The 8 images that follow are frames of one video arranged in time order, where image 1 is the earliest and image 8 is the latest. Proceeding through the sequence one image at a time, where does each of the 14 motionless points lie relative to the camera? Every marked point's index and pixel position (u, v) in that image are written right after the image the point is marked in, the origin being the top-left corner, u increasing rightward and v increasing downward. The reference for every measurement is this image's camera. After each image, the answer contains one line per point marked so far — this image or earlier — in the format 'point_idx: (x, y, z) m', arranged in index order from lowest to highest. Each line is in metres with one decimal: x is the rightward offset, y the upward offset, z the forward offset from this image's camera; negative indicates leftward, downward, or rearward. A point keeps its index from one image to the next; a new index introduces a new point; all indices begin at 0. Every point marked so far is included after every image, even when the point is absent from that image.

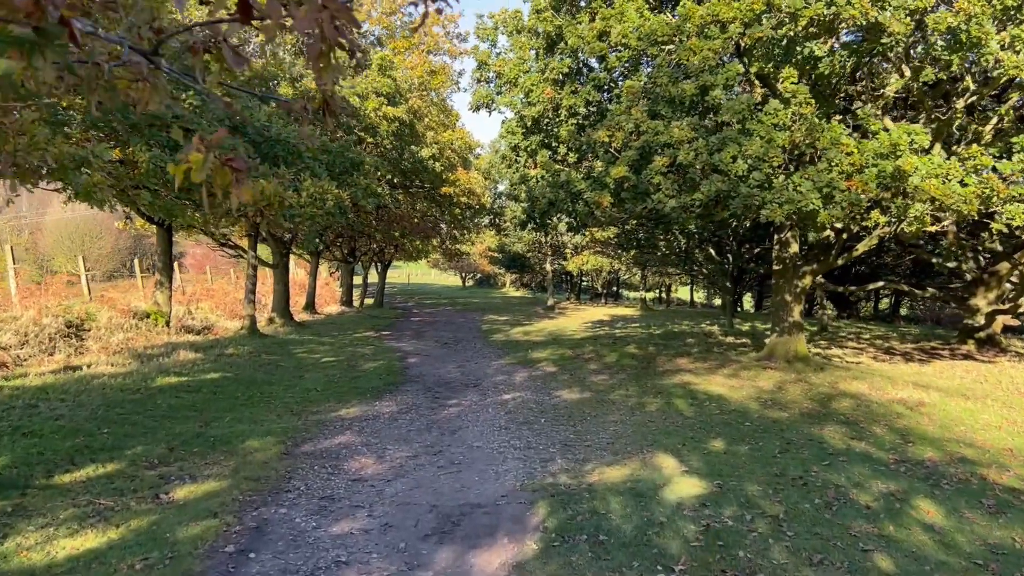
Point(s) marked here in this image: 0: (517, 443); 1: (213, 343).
0: (0.0, -1.4, +7.2) m
1: (-4.8, -0.9, +13.2) m
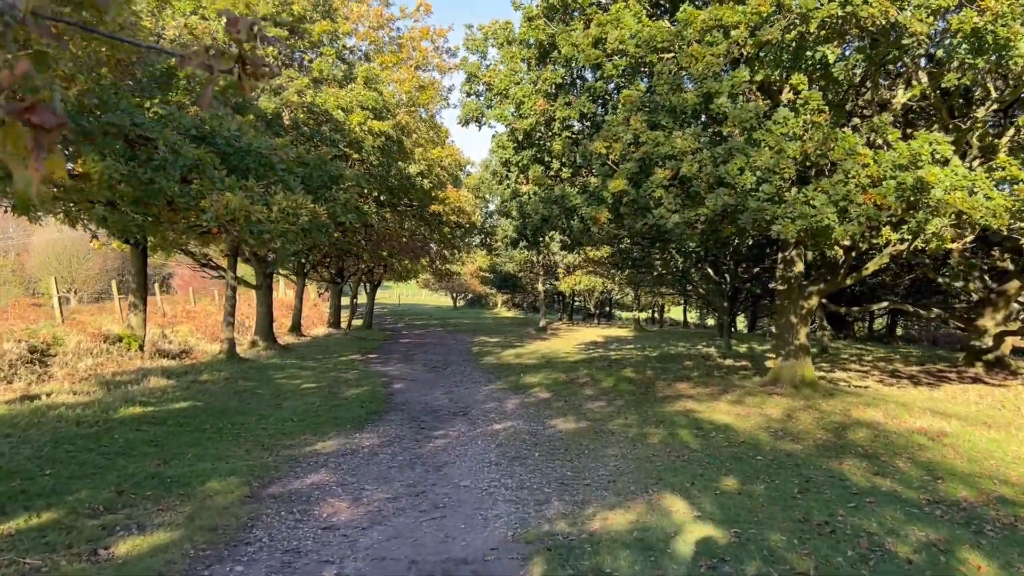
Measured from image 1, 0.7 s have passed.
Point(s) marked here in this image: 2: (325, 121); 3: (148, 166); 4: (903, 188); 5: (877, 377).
0: (0.0, -1.5, +6.5) m
1: (-4.9, -1.2, +12.5) m
2: (-2.9, +2.6, +13.0) m
3: (-2.7, +0.9, +6.2) m
4: (+3.4, +0.9, +7.1) m
5: (+6.8, -1.7, +15.3) m
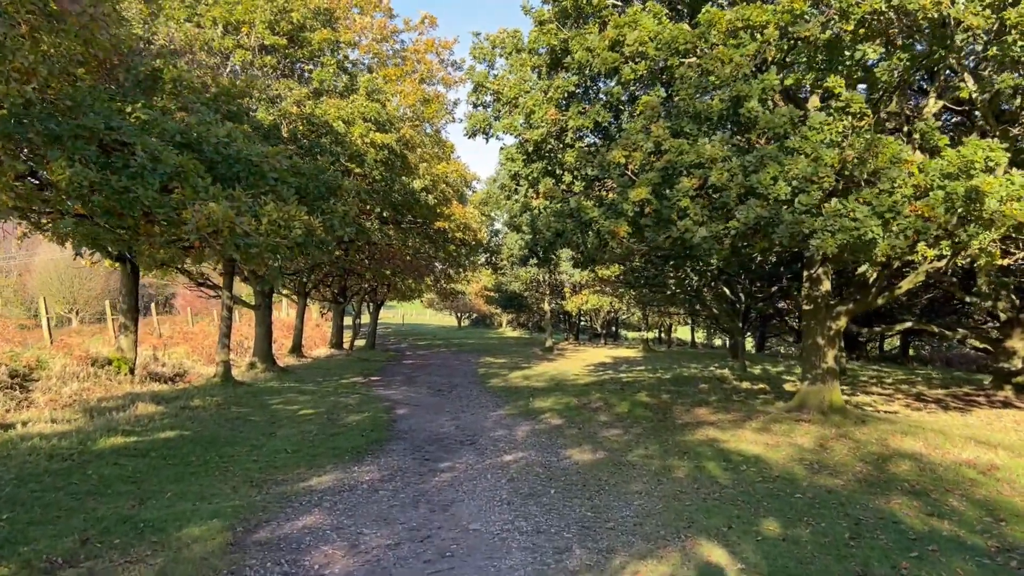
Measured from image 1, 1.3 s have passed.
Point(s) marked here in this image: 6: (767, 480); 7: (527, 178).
0: (+0.1, -1.7, +5.8) m
1: (-4.8, -1.5, +11.8) m
2: (-2.8, +2.3, +12.4) m
3: (-2.6, +0.8, +5.6) m
4: (+3.5, +0.7, +6.5) m
5: (+7.0, -2.0, +14.6) m
6: (+2.2, -1.7, +7.1) m
7: (+0.2, +1.5, +11.4) m
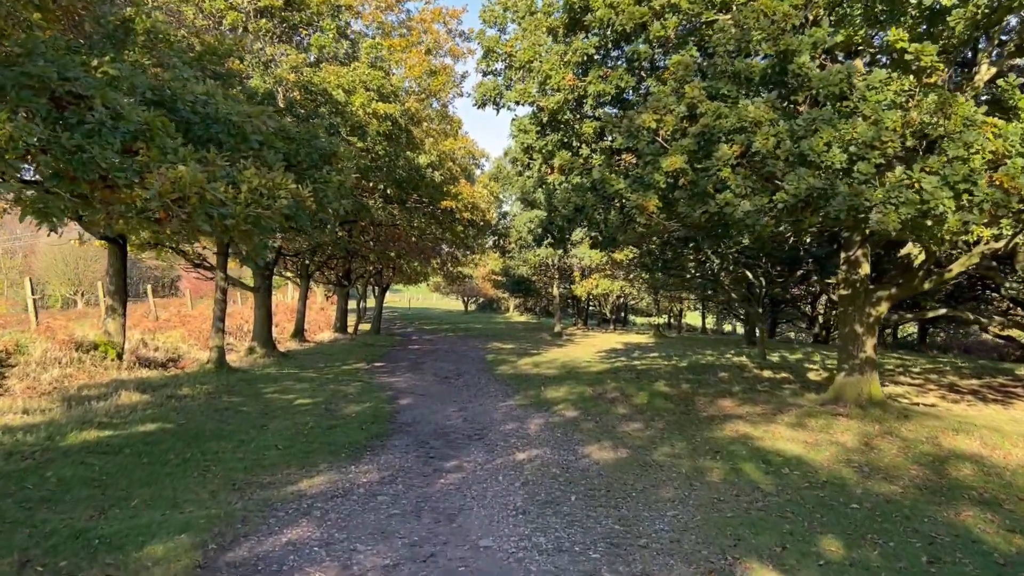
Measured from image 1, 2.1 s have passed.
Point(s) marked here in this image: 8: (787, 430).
0: (+0.2, -1.5, +5.0) m
1: (-4.6, -1.3, +11.1) m
2: (-2.6, +2.6, +11.6) m
3: (-2.5, +0.9, +4.7) m
4: (+3.6, +0.8, +5.6) m
5: (+7.1, -1.7, +13.7) m
6: (+2.3, -1.5, +6.3) m
7: (+0.4, +1.8, +10.5) m
8: (+3.0, -1.6, +9.0) m
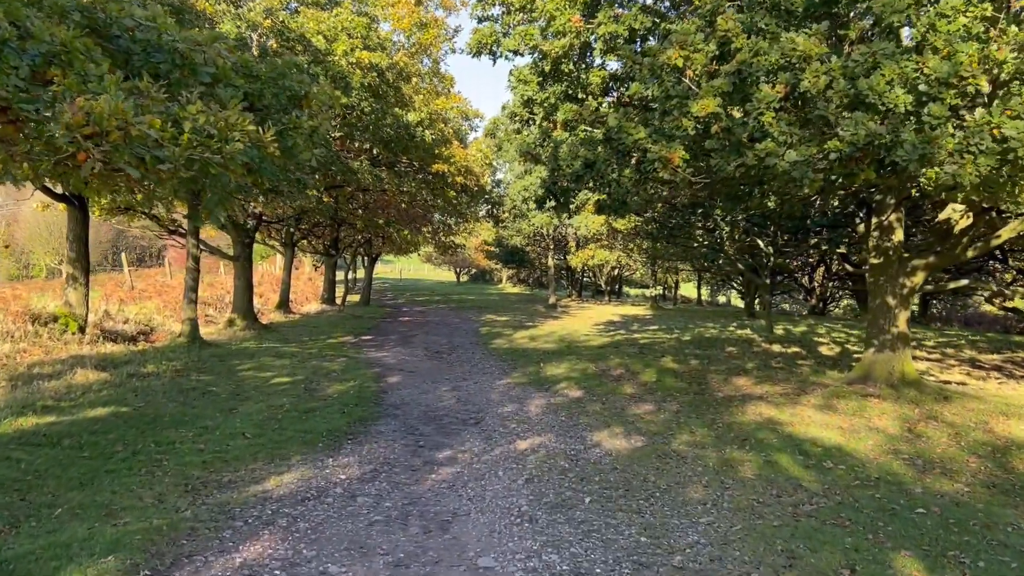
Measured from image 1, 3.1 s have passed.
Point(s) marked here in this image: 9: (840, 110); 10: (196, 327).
0: (+0.2, -1.4, +4.1) m
1: (-4.7, -0.9, +10.1) m
2: (-2.7, +3.0, +10.5) m
3: (-2.5, +1.1, +3.7) m
4: (+3.6, +1.0, +4.7) m
5: (+7.1, -1.3, +12.9) m
6: (+2.3, -1.3, +5.4) m
7: (+0.4, +2.1, +9.5) m
8: (+3.0, -1.2, +8.2) m
9: (+2.1, +1.2, +5.4) m
10: (-4.6, -0.6, +12.0) m
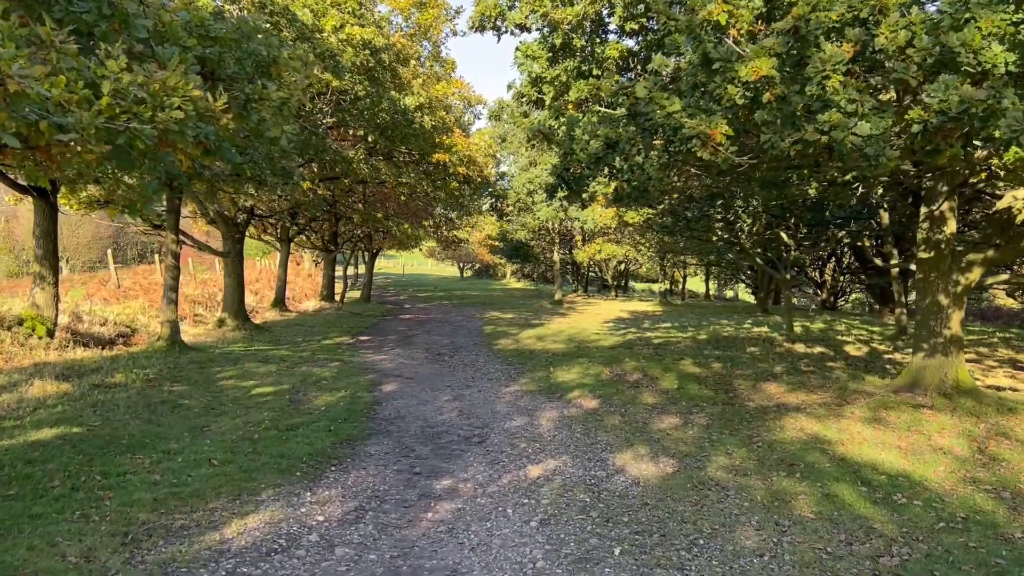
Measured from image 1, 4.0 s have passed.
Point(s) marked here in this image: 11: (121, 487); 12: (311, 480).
0: (+0.3, -1.4, +3.2) m
1: (-4.6, -0.9, +9.2) m
2: (-2.6, +3.0, +9.5) m
3: (-2.4, +1.1, +2.8) m
4: (+3.7, +1.0, +3.7) m
5: (+7.2, -1.2, +11.9) m
6: (+2.4, -1.3, +4.5) m
7: (+0.4, +2.2, +8.6) m
8: (+3.1, -1.2, +7.2) m
9: (+2.2, +1.2, +4.4) m
10: (-4.5, -0.6, +11.1) m
11: (-2.4, -1.2, +5.0) m
12: (-1.3, -1.3, +5.5) m
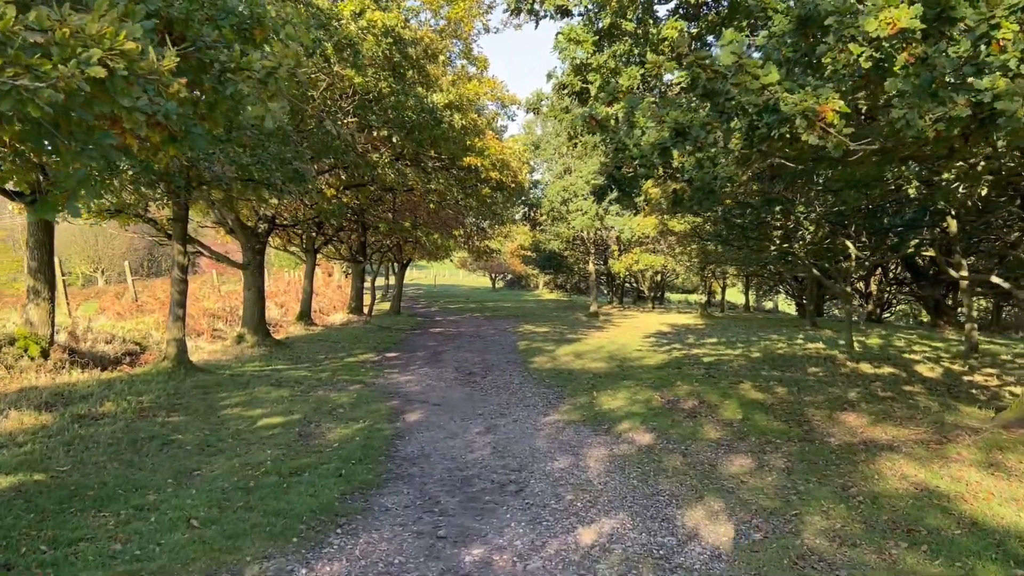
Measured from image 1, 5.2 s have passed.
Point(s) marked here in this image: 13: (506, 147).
0: (+0.4, -1.5, +2.1) m
1: (-4.2, -1.0, +8.3) m
2: (-2.2, +2.9, +8.6) m
3: (-2.3, +1.0, +1.8) m
4: (+3.9, +0.9, +2.4) m
5: (+7.7, -1.4, +10.5) m
6: (+2.6, -1.4, +3.3) m
7: (+0.8, +2.0, +7.5) m
8: (+3.4, -1.4, +6.0) m
9: (+2.4, +1.1, +3.2) m
10: (-4.1, -0.8, +10.2) m
11: (-2.1, -1.3, +4.0) m
12: (-1.1, -1.4, +4.4) m
13: (-0.1, +2.6, +15.2) m
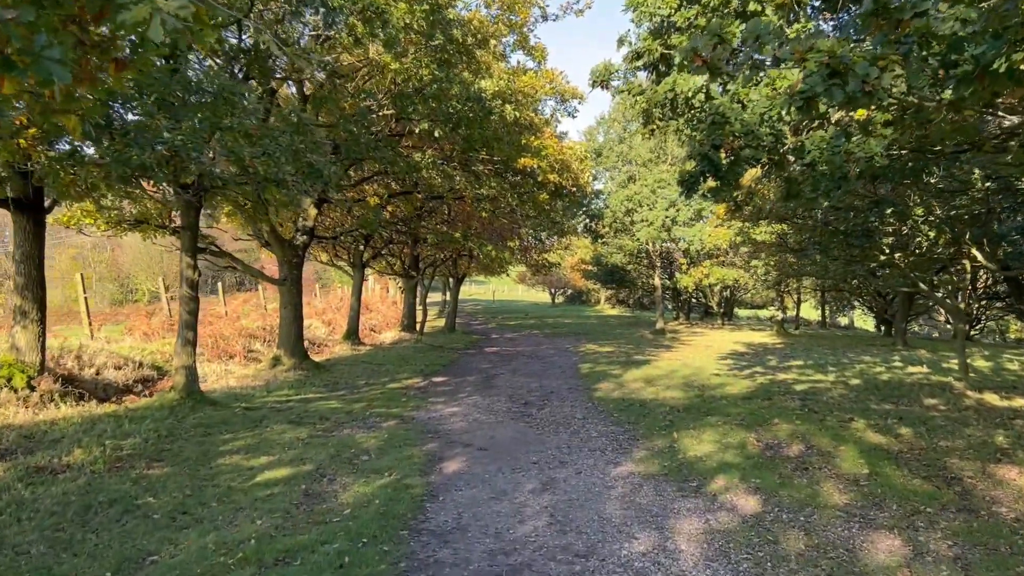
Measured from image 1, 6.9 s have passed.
0: (+0.5, -1.5, +0.4) m
1: (-3.7, -1.2, +6.9) m
2: (-1.6, +2.7, +7.2) m
3: (-2.2, +0.9, +0.4) m
4: (+3.9, +0.9, +0.6) m
5: (+8.3, -1.6, +8.3) m
6: (+2.8, -1.5, +1.4) m
7: (+1.2, +1.9, +5.8) m
8: (+3.7, -1.5, +4.1) m
9: (+2.5, +1.0, +1.5) m
10: (-3.4, -1.0, +8.8) m
11: (-1.9, -1.4, +2.5) m
12: (-0.8, -1.5, +2.9) m
13: (+0.9, +2.3, +13.6) m
